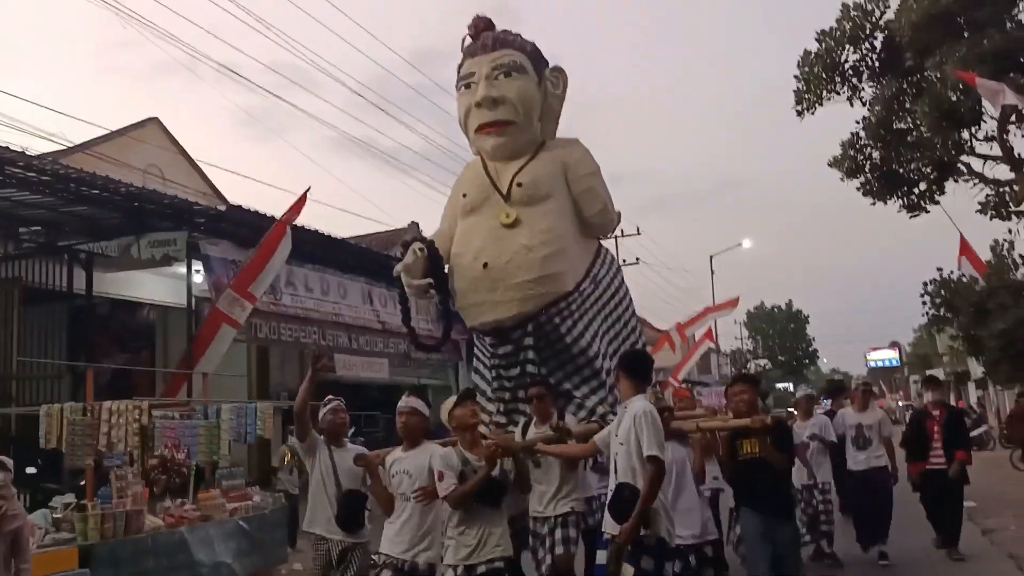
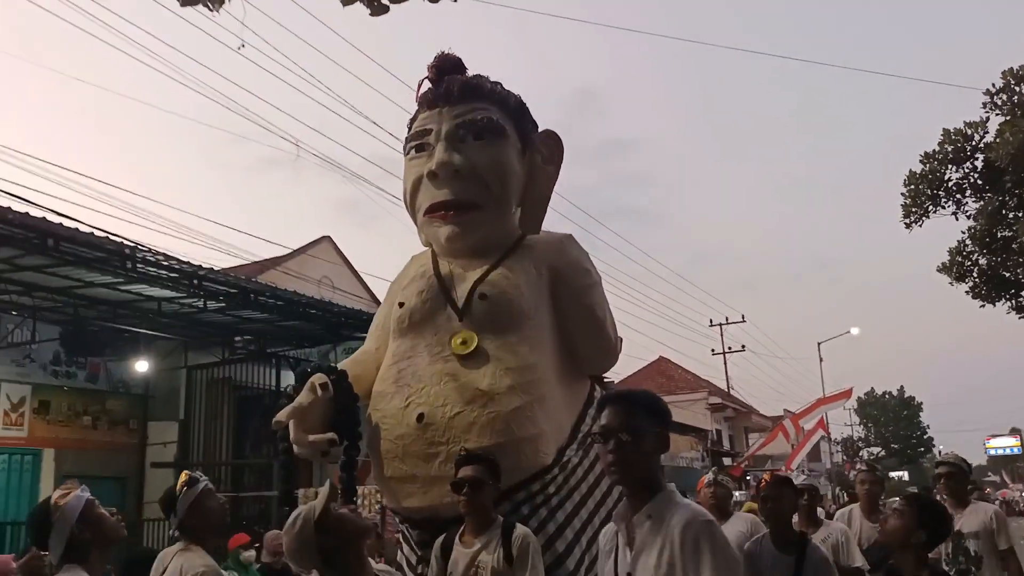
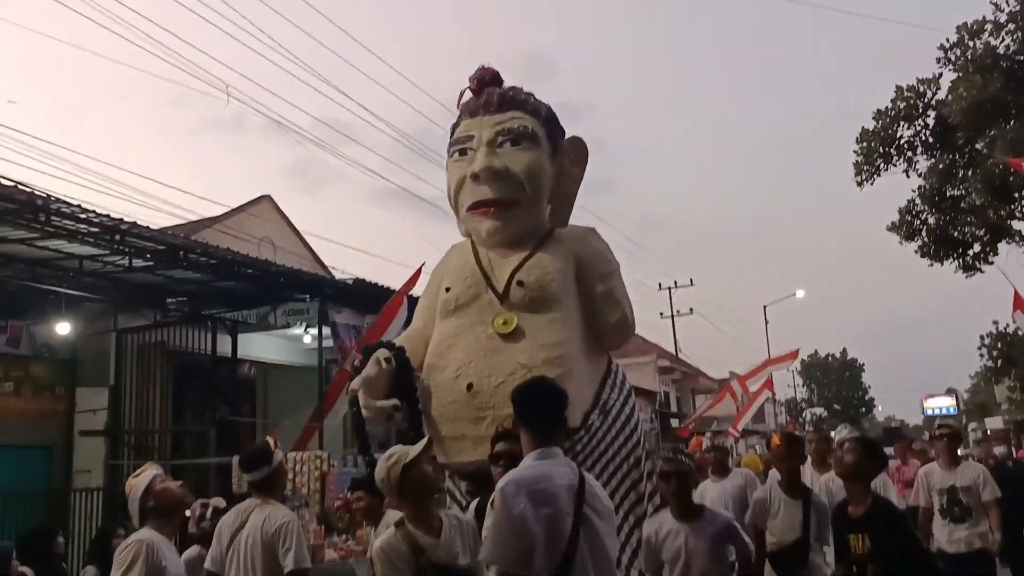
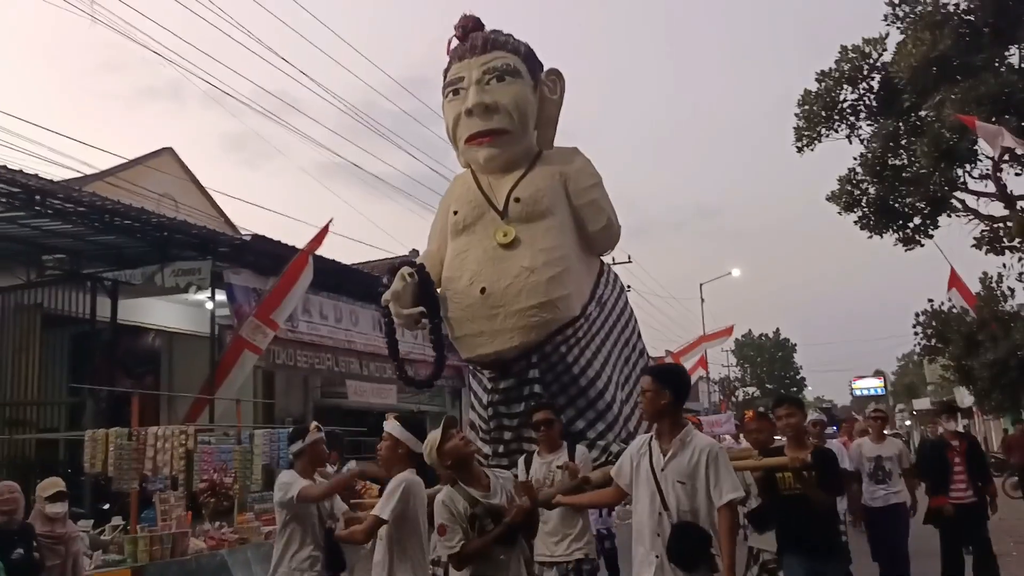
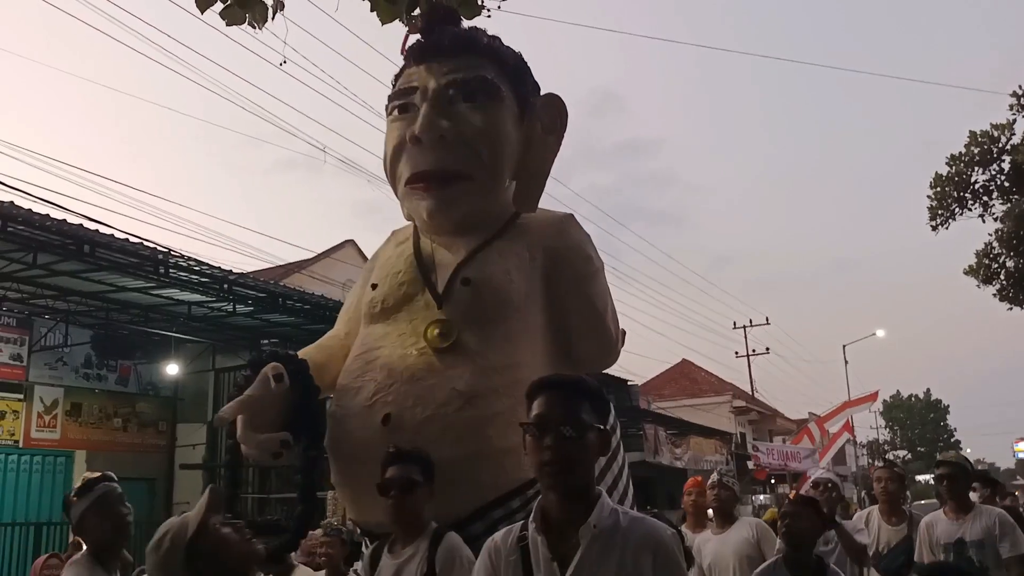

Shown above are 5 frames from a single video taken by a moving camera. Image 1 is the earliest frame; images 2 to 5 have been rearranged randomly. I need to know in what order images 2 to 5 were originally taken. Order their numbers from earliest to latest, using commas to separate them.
4, 3, 2, 5
